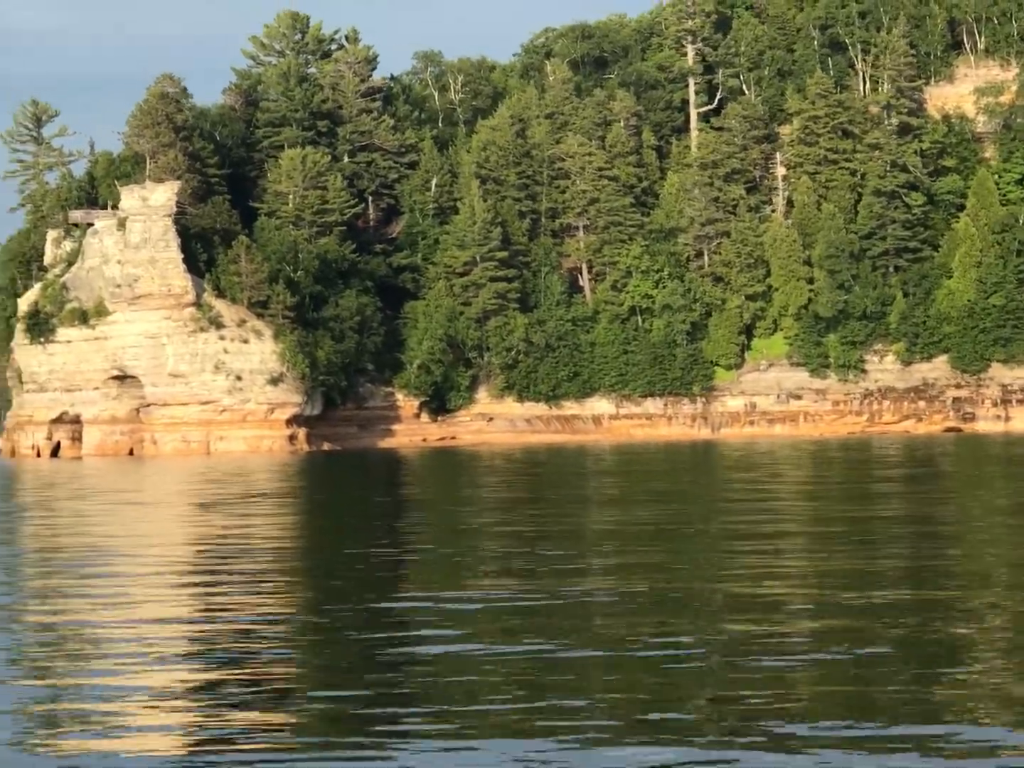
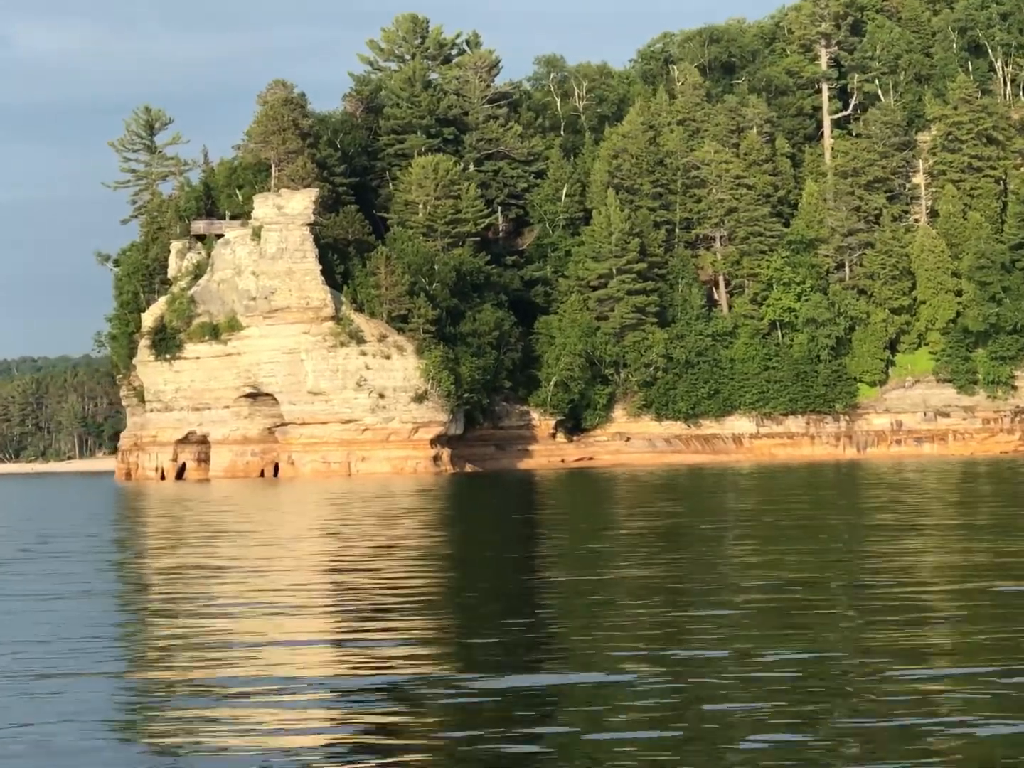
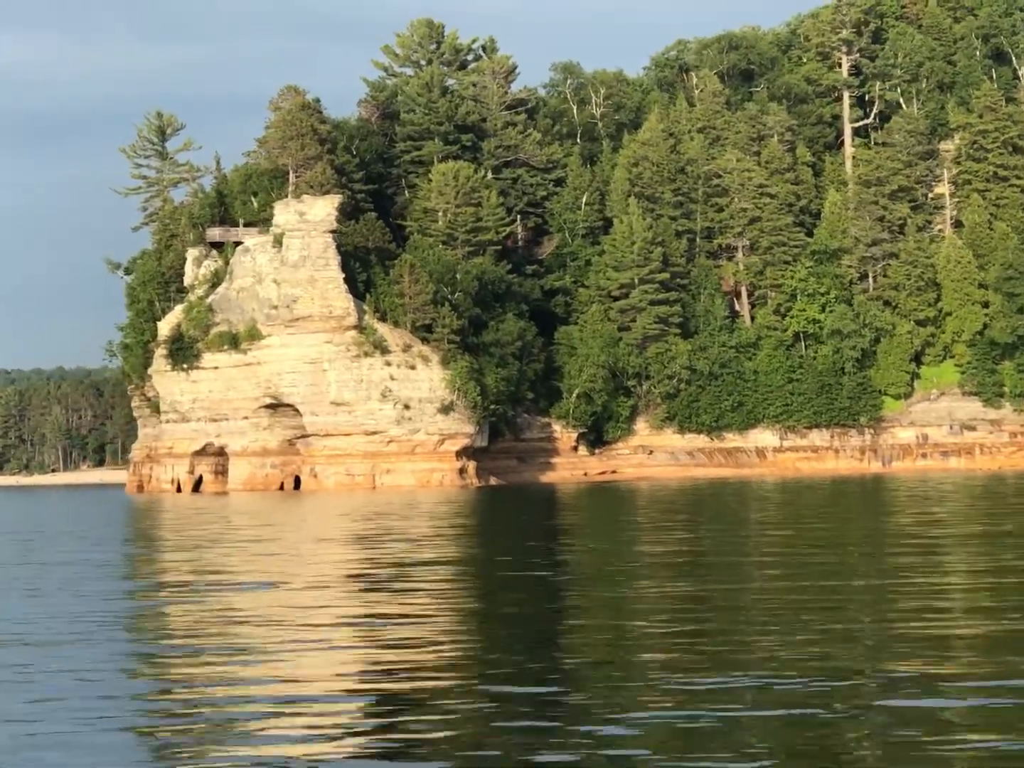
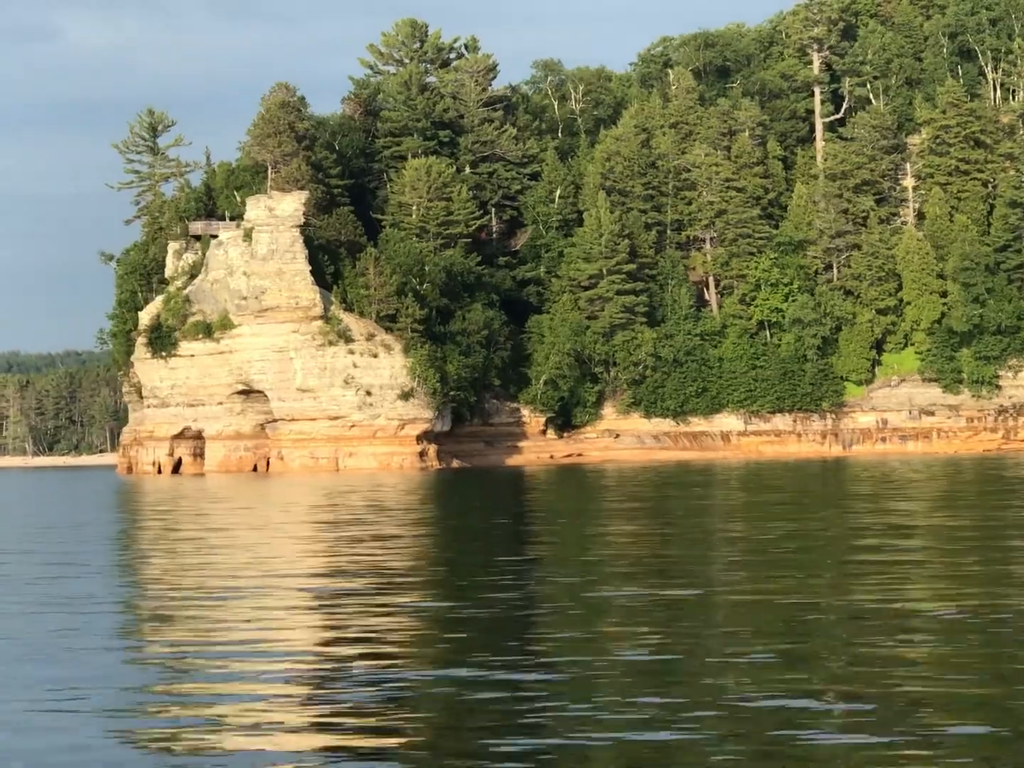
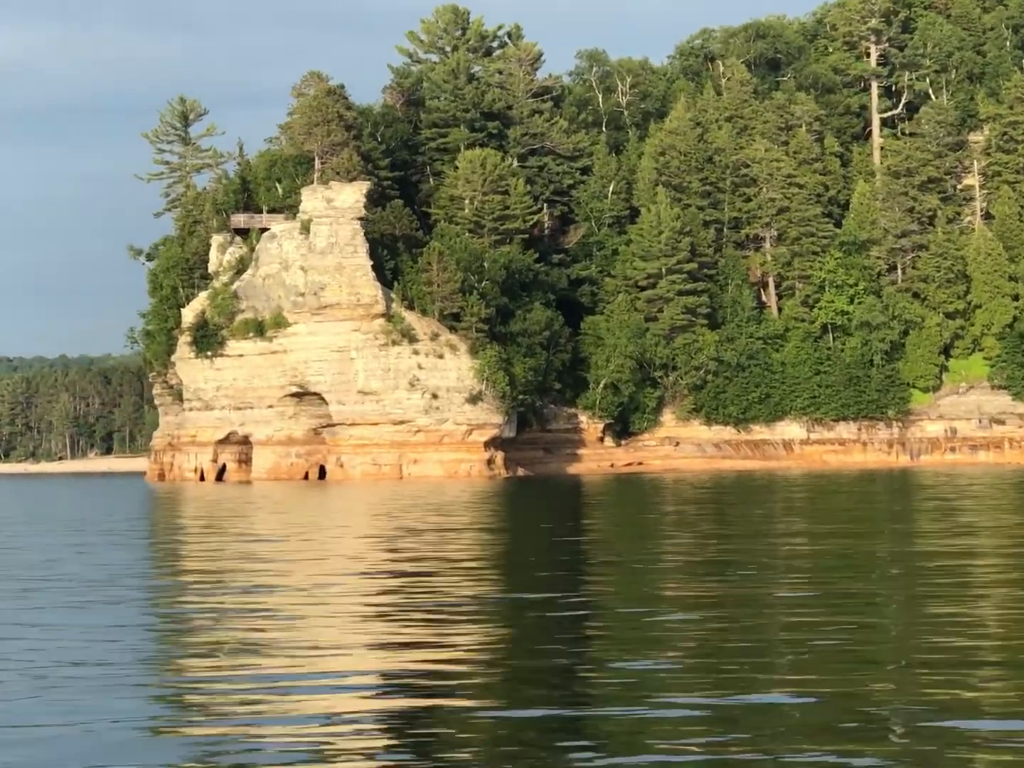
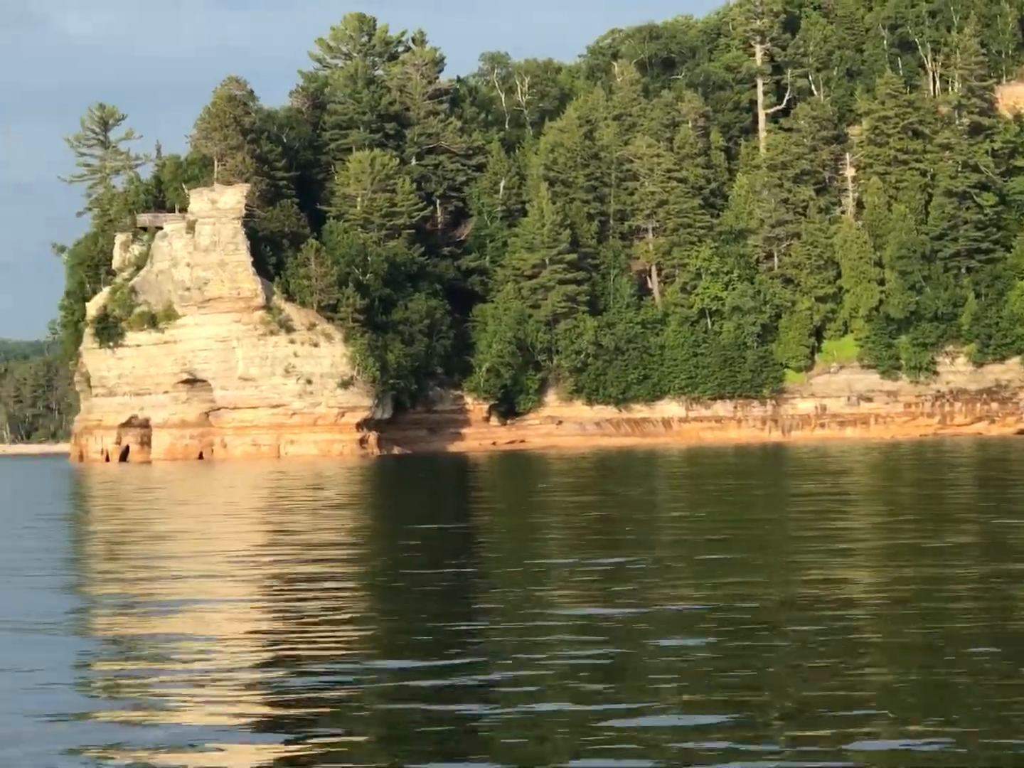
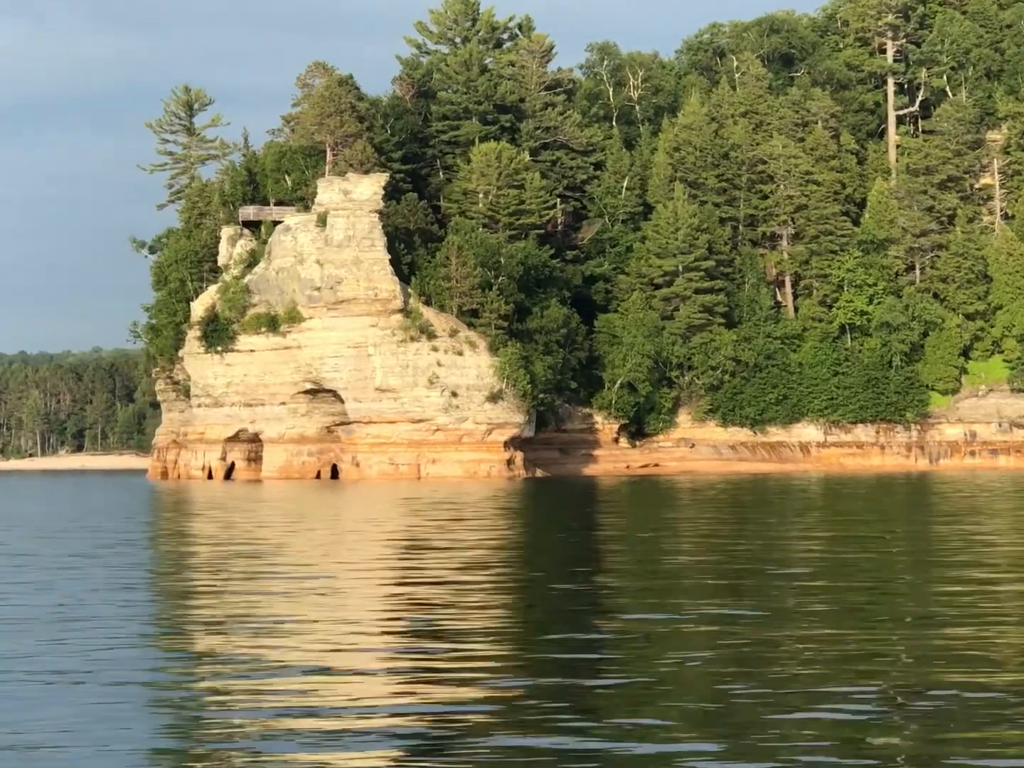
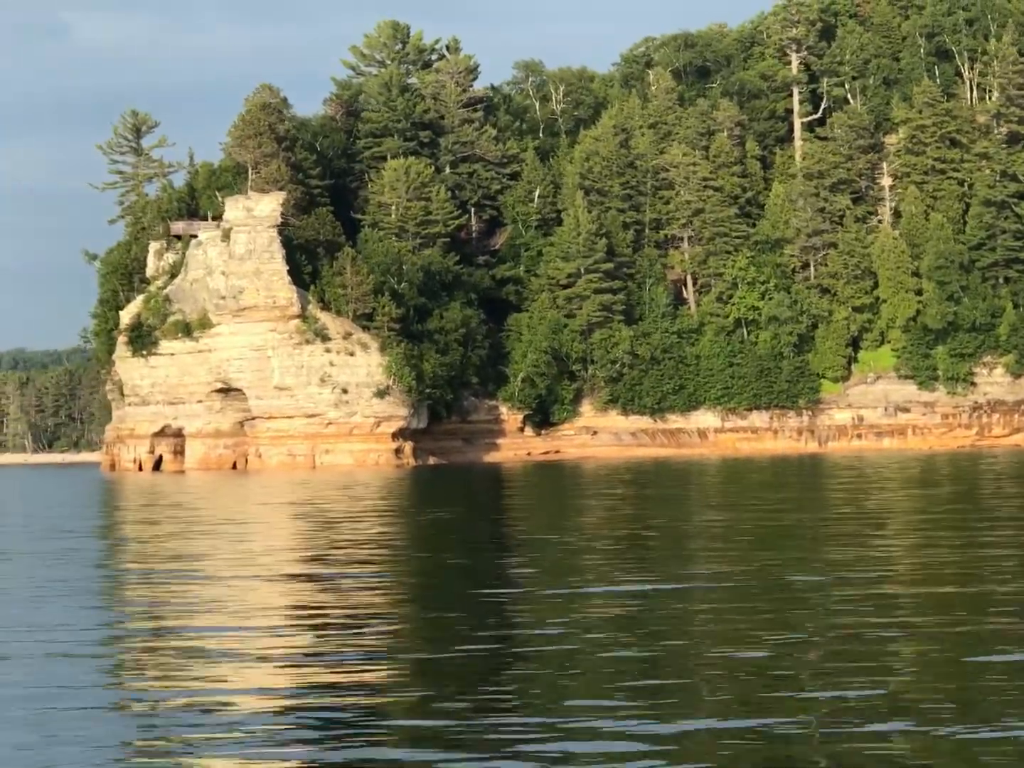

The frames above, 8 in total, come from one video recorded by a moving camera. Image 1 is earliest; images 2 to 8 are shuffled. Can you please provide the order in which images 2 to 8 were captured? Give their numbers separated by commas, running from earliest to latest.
6, 8, 4, 2, 3, 5, 7
